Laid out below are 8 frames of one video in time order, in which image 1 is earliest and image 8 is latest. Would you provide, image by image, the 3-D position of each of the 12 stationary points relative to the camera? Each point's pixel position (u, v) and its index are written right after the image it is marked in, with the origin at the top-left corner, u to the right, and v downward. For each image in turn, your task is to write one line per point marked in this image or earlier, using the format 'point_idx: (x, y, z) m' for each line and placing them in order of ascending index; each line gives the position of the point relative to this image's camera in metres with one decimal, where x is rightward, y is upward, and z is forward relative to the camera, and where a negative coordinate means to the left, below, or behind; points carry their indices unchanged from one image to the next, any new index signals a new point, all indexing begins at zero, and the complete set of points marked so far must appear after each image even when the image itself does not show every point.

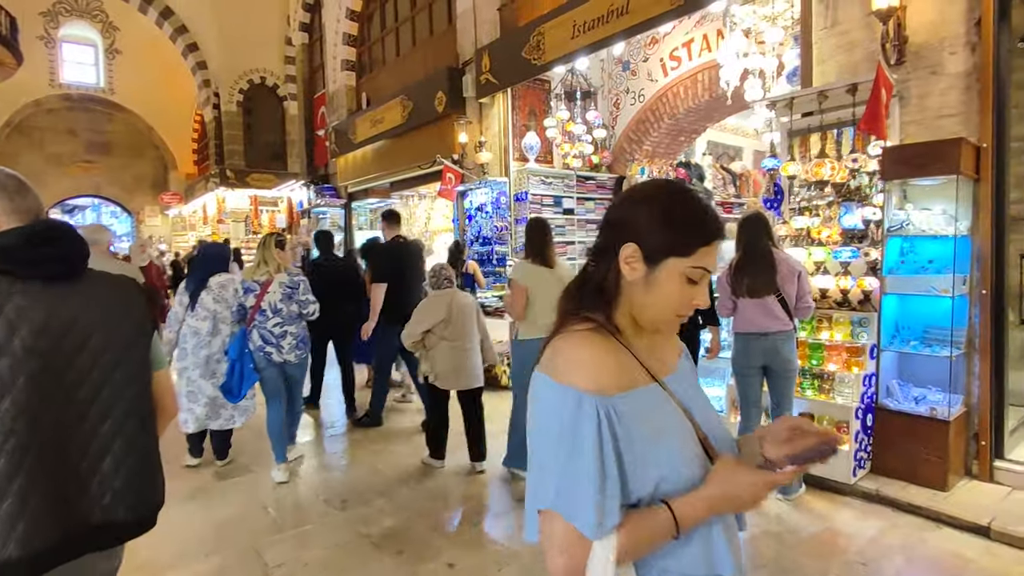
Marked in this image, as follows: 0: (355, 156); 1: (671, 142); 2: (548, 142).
0: (-2.6, +2.2, +9.4) m
1: (+2.0, +1.8, +7.0) m
2: (+0.4, +1.7, +6.5) m
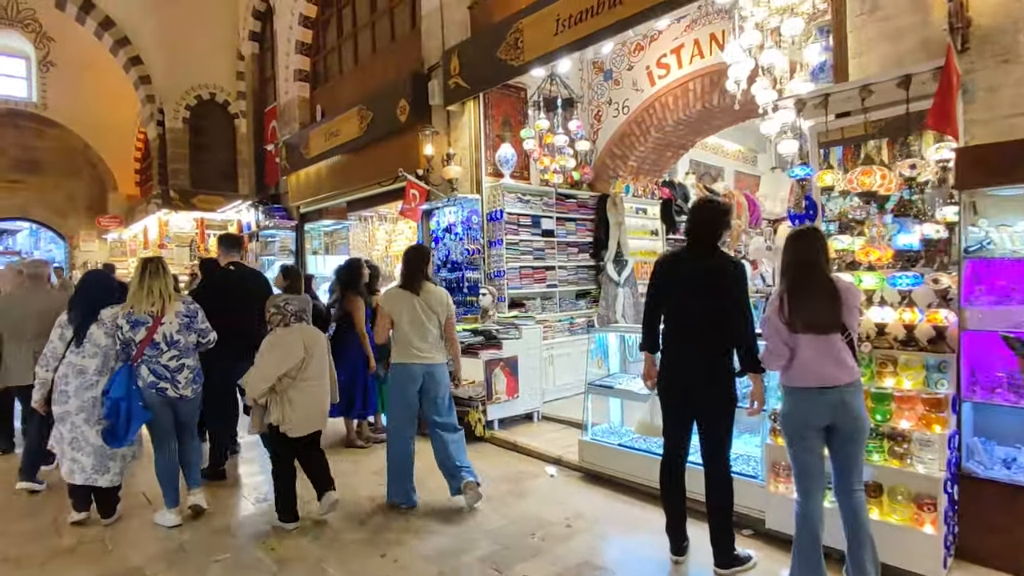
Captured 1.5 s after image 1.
0: (-3.0, +1.7, +8.6) m
1: (+1.6, +1.5, +6.4) m
2: (+0.1, +1.4, +5.9) m
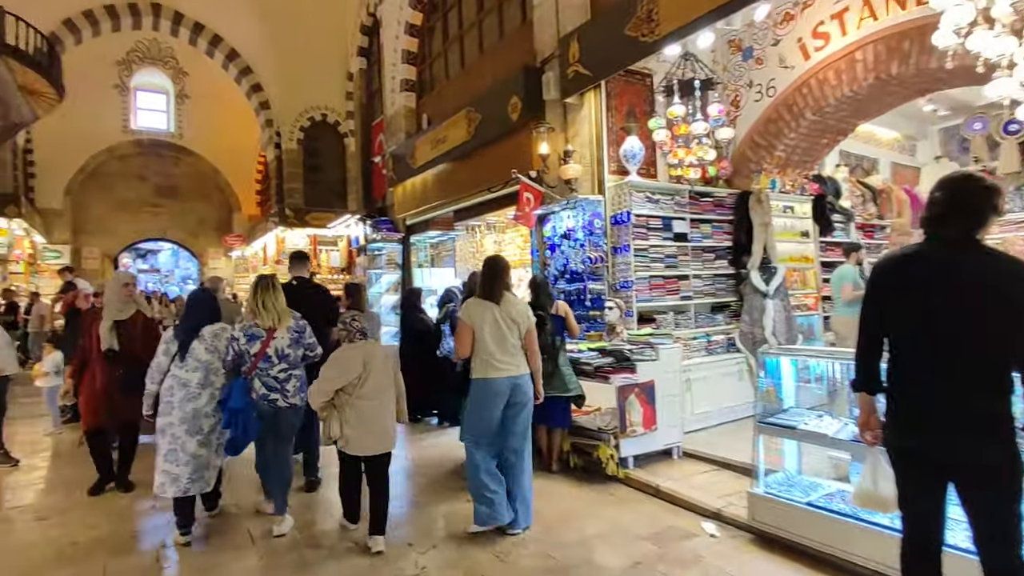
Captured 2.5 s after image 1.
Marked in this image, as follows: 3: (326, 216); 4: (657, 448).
0: (-1.4, +1.5, +8.4) m
1: (+2.8, +1.4, +5.5) m
2: (+1.3, +1.2, +5.1) m
3: (-4.4, +1.7, +13.5) m
4: (+1.0, -1.1, +4.0) m
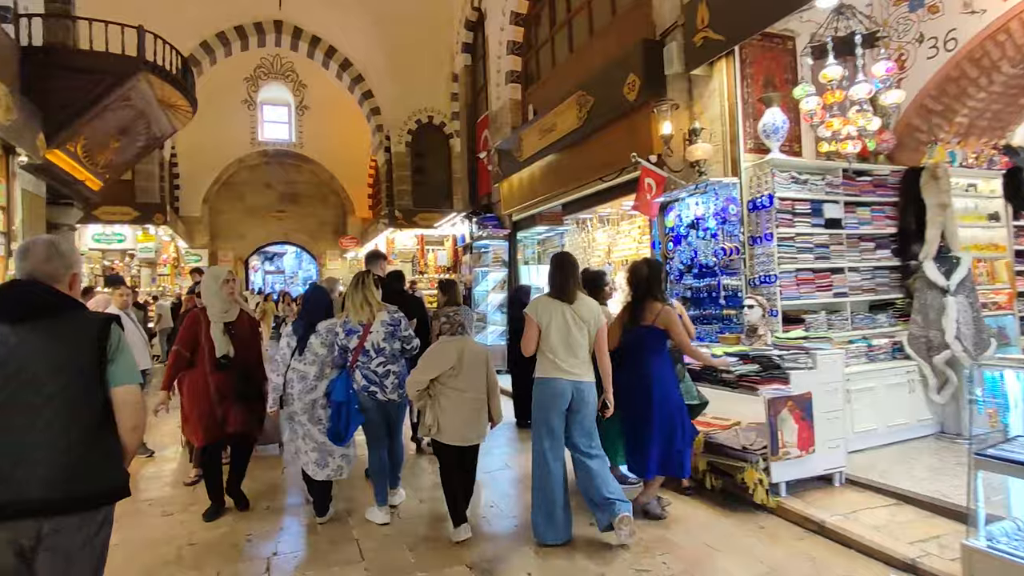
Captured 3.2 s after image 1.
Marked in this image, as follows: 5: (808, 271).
0: (+0.1, +1.5, +8.1) m
1: (+3.8, +1.4, +4.5) m
2: (+2.2, +1.3, +4.4) m
3: (-1.9, +1.7, +13.6) m
4: (+1.8, -1.1, +3.4) m
5: (+2.2, +0.1, +4.2) m
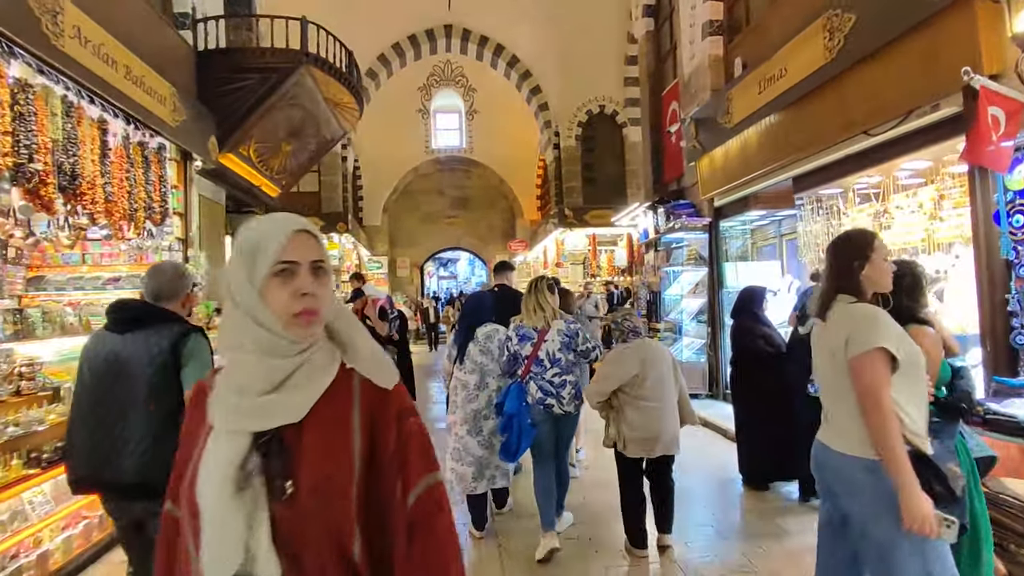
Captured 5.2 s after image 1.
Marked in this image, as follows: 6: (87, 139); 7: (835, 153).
0: (+2.3, +1.5, +6.3) m
1: (+4.9, +1.4, +1.8) m
2: (+3.3, +1.3, +2.3) m
3: (+2.0, +1.6, +12.2) m
4: (+2.6, -1.1, +1.3) m
5: (+3.3, +0.1, +2.1) m
6: (-3.4, +1.2, +4.7) m
7: (+2.6, +1.1, +4.5) m
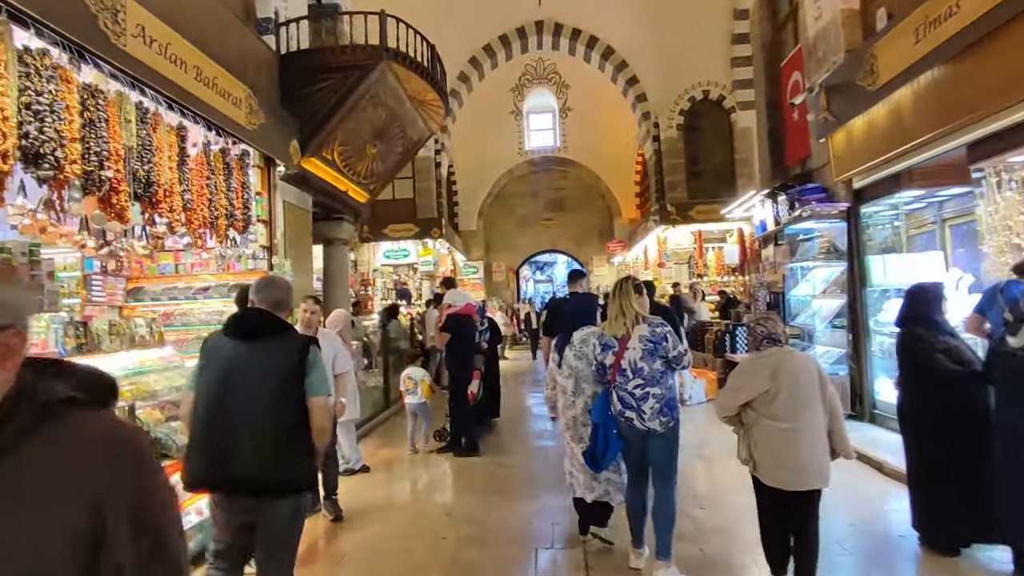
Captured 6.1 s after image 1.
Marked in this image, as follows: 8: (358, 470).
0: (+3.2, +1.5, +5.2) m
1: (+5.0, +1.5, +0.4) m
2: (+3.5, +1.3, +1.0) m
3: (+3.9, +1.6, +11.1) m
4: (+2.7, -1.0, +0.2) m
5: (+3.4, +0.2, +0.8) m
6: (-2.8, +1.1, +4.6) m
7: (+3.1, +1.1, +3.4) m
8: (-1.4, -1.7, +5.2) m
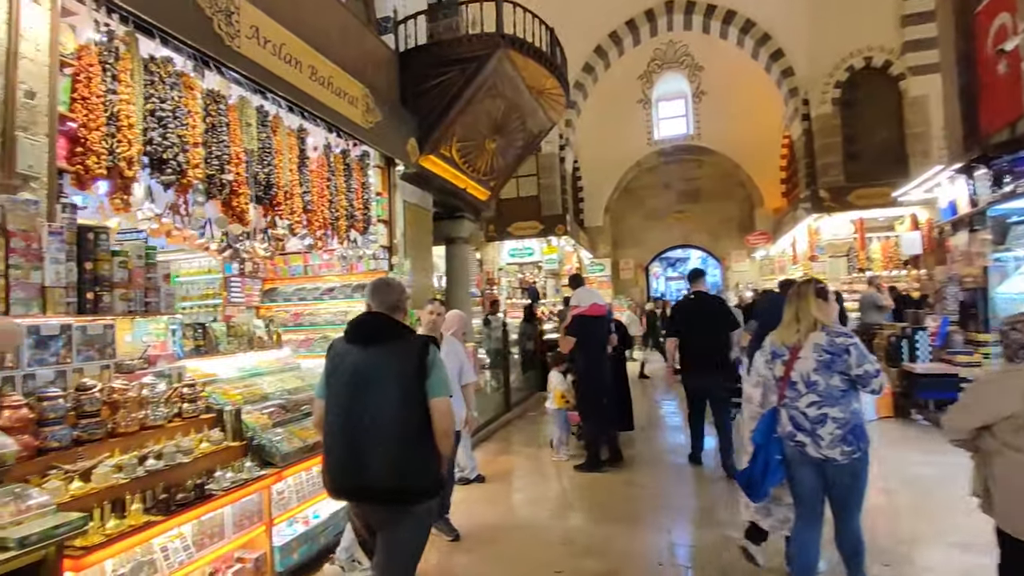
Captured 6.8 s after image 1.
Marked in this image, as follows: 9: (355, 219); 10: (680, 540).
0: (+4.2, +1.6, +3.9) m
1: (+4.8, +1.5, -1.2) m
2: (+3.5, +1.4, -0.2) m
3: (+6.1, +1.7, +9.5) m
4: (+2.6, -1.0, -0.8) m
5: (+3.4, +0.2, -0.4) m
6: (-1.8, +1.1, +4.6) m
7: (+3.7, +1.1, +2.1) m
8: (-0.3, -1.7, +5.0) m
9: (-1.5, +0.7, +5.5) m
10: (+1.1, -1.6, +3.7) m
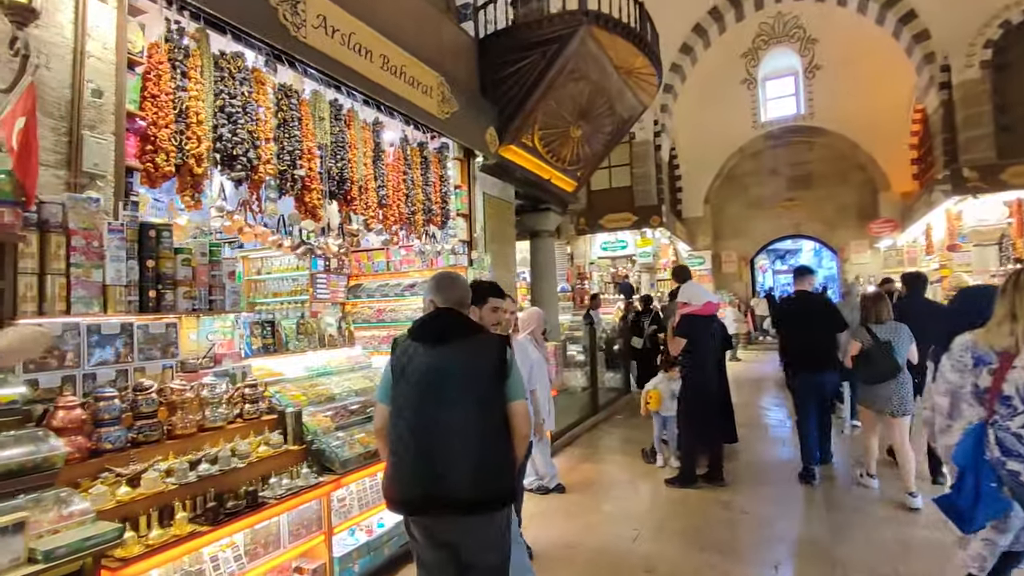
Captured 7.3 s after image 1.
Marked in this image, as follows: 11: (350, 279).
0: (+4.6, +1.6, +2.8) m
1: (+4.3, +1.5, -2.3) m
2: (+3.2, +1.4, -1.1) m
3: (+7.4, +1.7, +8.0) m
4: (+2.2, -1.0, -1.5) m
5: (+3.1, +0.2, -1.3) m
6: (-1.2, +1.2, +4.5) m
7: (+3.8, +1.2, +1.2) m
8: (+0.3, -1.6, +4.6) m
9: (-0.7, +0.7, +5.3) m
10: (+1.5, -1.6, +3.2) m
11: (-1.7, +0.1, +5.9) m
